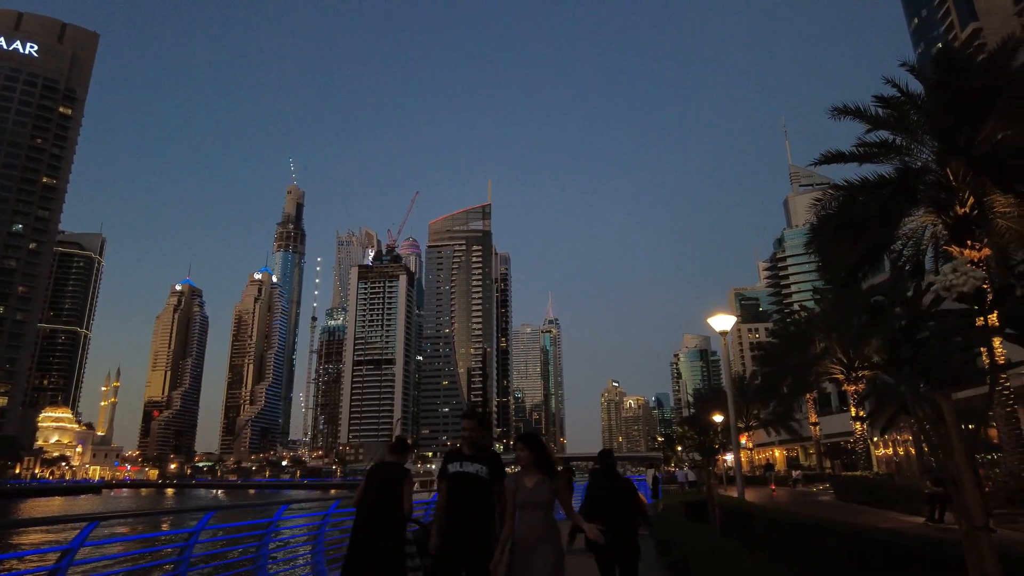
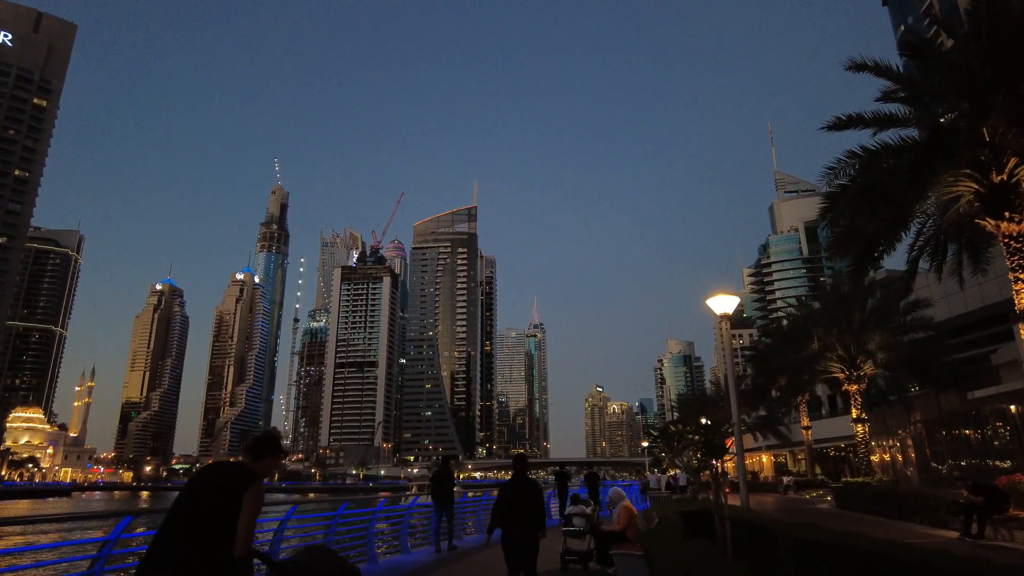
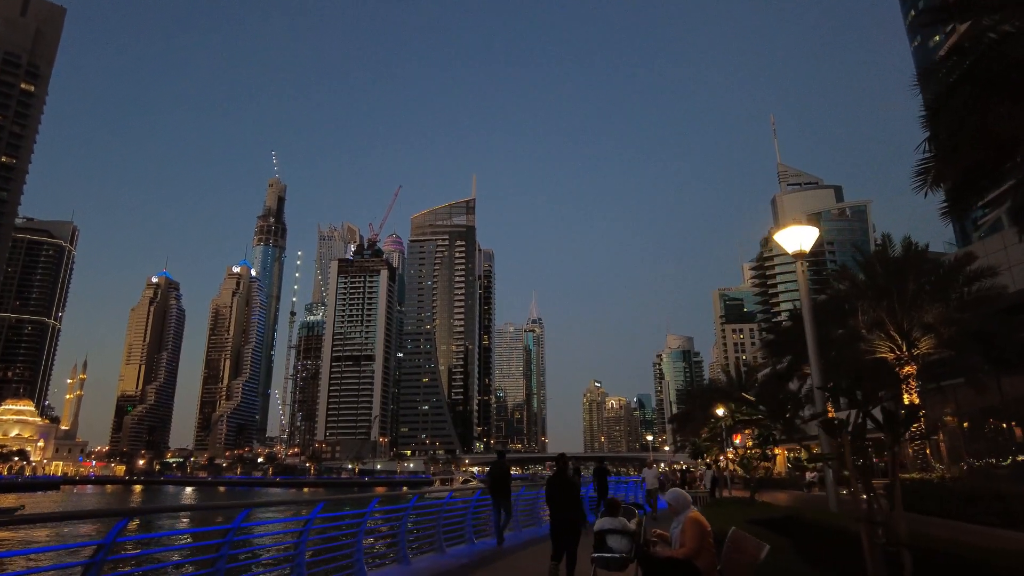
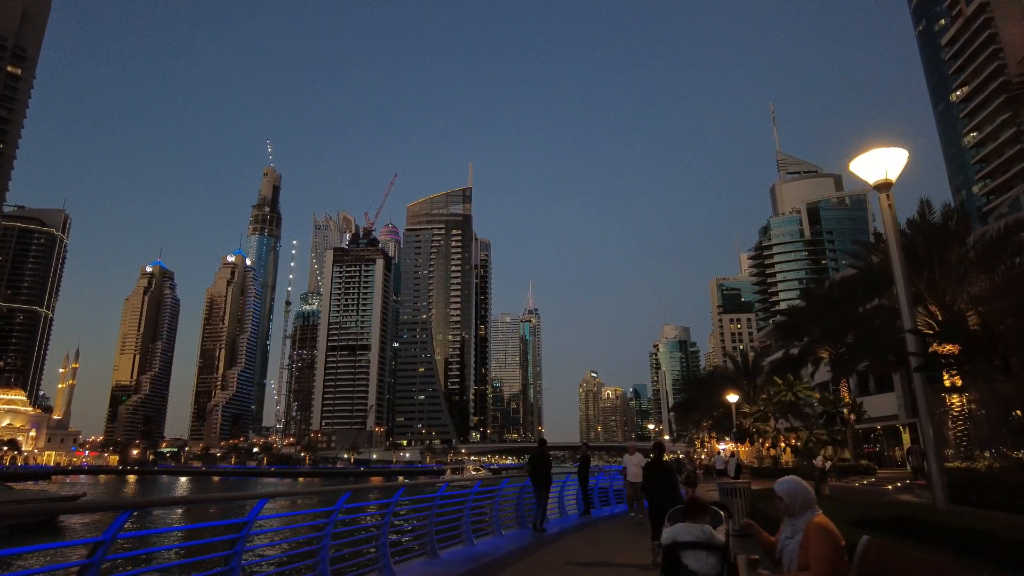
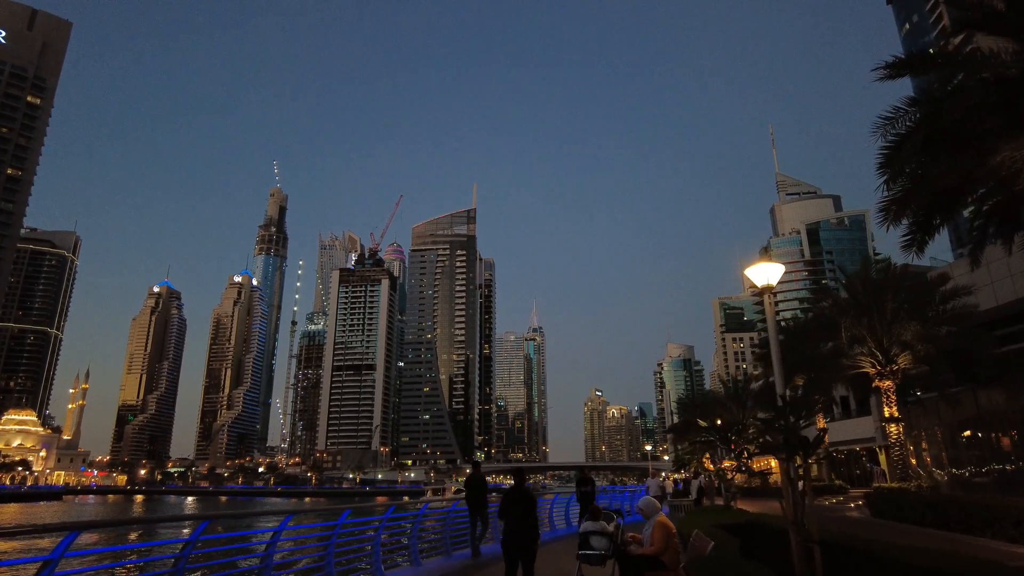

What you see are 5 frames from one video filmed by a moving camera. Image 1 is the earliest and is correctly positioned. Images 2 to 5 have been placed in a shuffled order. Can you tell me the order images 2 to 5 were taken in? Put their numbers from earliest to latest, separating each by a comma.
2, 5, 3, 4
